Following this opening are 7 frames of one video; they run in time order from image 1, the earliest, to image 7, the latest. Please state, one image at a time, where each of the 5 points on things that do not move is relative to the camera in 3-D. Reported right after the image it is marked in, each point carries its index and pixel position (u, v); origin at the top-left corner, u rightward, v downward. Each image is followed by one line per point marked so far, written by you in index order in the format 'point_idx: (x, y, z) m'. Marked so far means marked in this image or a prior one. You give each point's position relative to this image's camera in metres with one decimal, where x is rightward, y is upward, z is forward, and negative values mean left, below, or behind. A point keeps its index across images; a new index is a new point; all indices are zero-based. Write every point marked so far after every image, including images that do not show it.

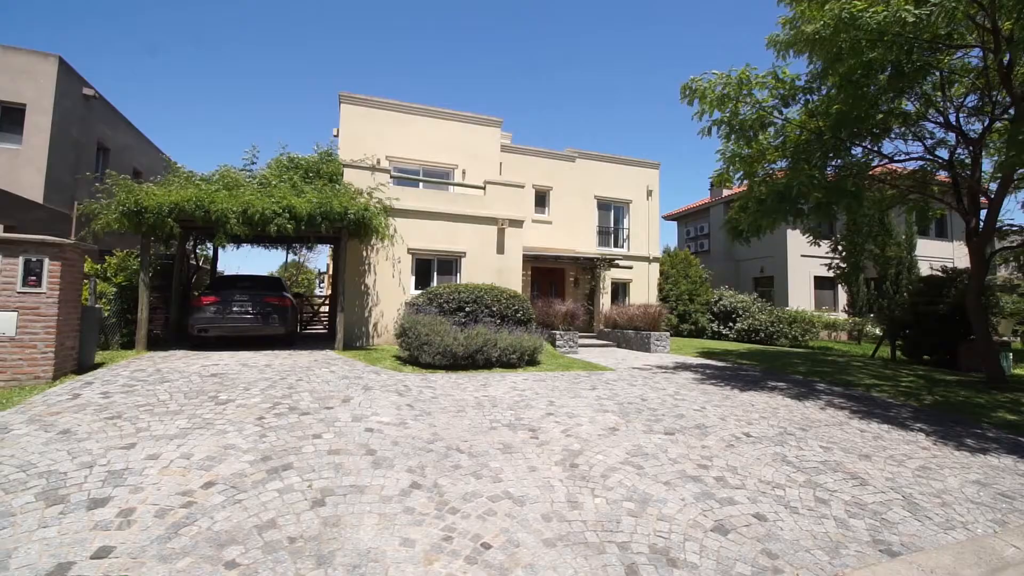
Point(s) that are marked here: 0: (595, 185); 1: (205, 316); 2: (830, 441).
0: (+2.3, +3.1, +16.2) m
1: (-4.8, -0.4, +8.5) m
2: (+4.0, -1.9, +6.9) m
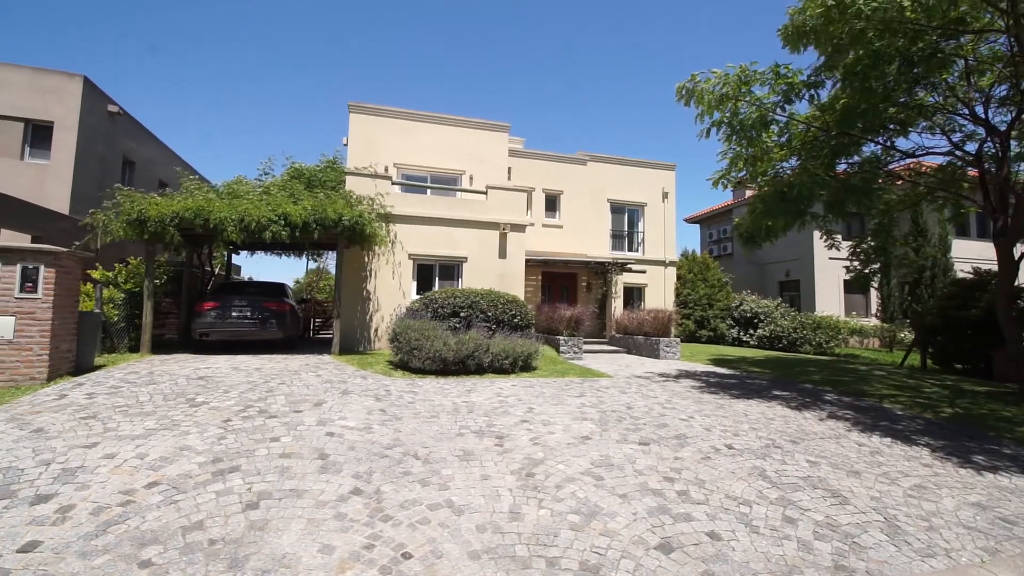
0: (+2.8, +2.9, +16.0) m
1: (-5.0, -0.5, +8.8) m
2: (+3.6, -2.0, +6.4) m
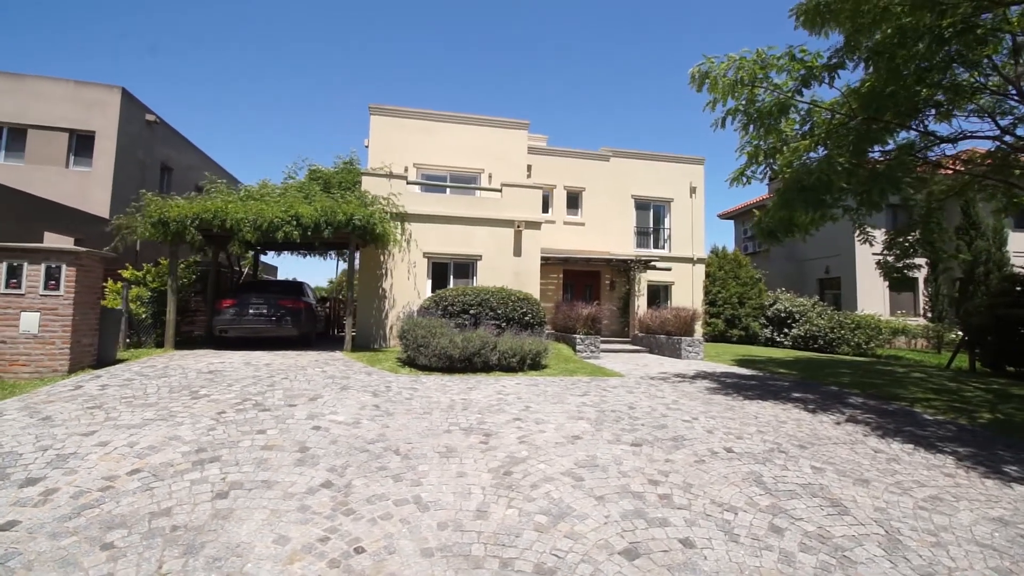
0: (+3.5, +3.0, +15.6) m
1: (-4.9, -0.5, +9.2) m
2: (+3.5, -1.9, +6.0) m
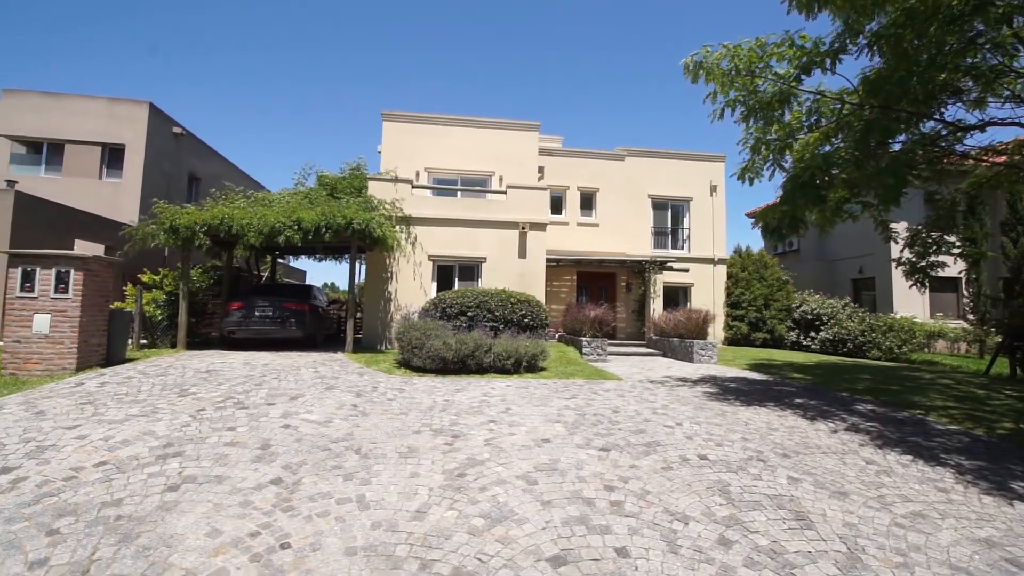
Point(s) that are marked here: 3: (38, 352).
0: (+3.9, +2.9, +15.2) m
1: (-4.9, -0.6, +9.6) m
2: (+3.1, -1.9, +5.7) m
3: (-6.0, -0.8, +7.0) m
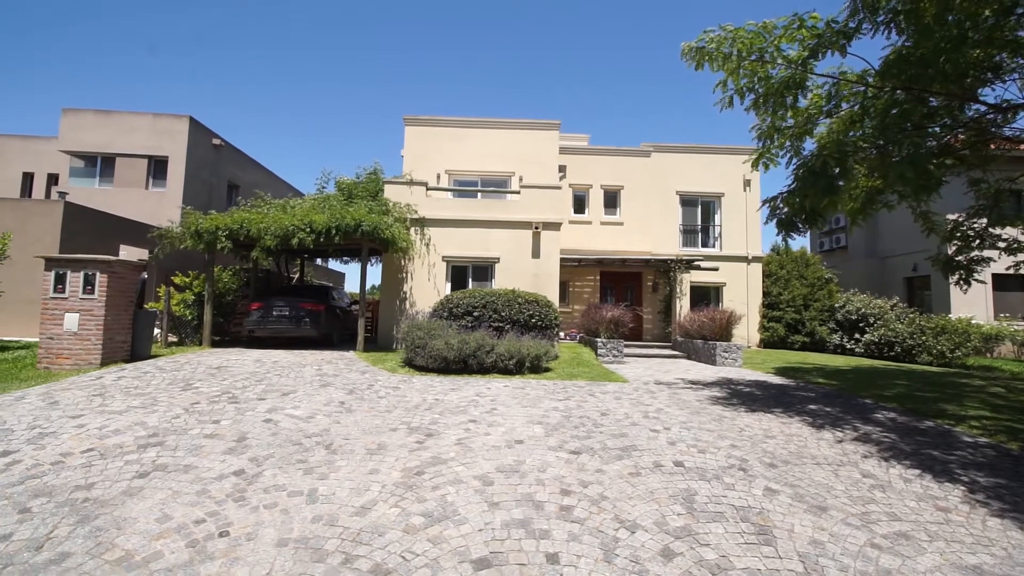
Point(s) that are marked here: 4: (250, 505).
0: (+4.6, +2.9, +14.7) m
1: (-4.8, -0.6, +10.1) m
2: (+2.7, -1.9, +5.3) m
3: (-6.2, -0.8, +7.6) m
4: (-2.2, -1.9, +4.7) m
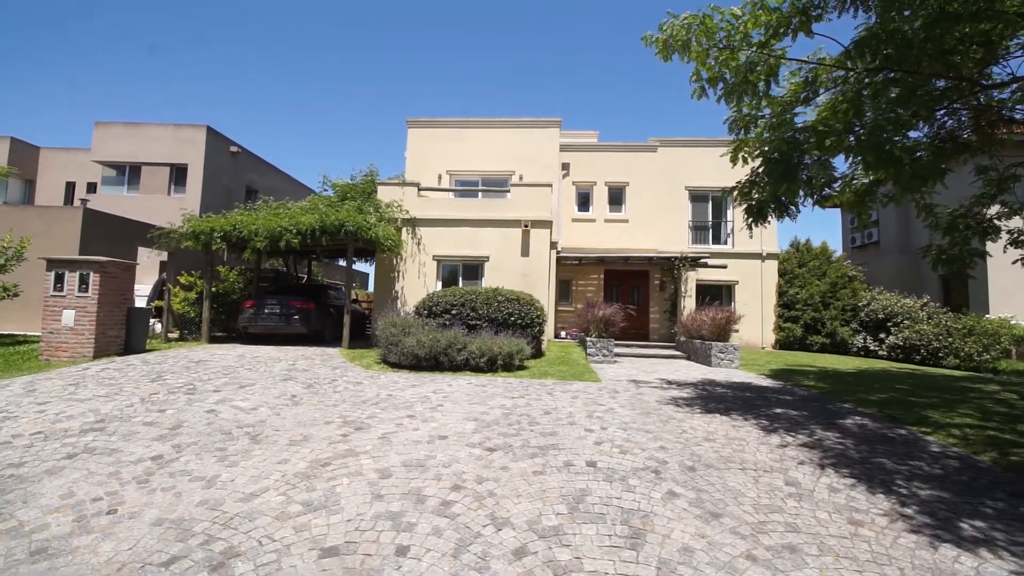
0: (+4.7, +3.0, +14.1) m
1: (-5.2, -0.6, +10.7) m
2: (+1.7, -1.8, +4.9) m
3: (-6.9, -0.8, +8.4) m
4: (-3.3, -1.8, +4.9) m
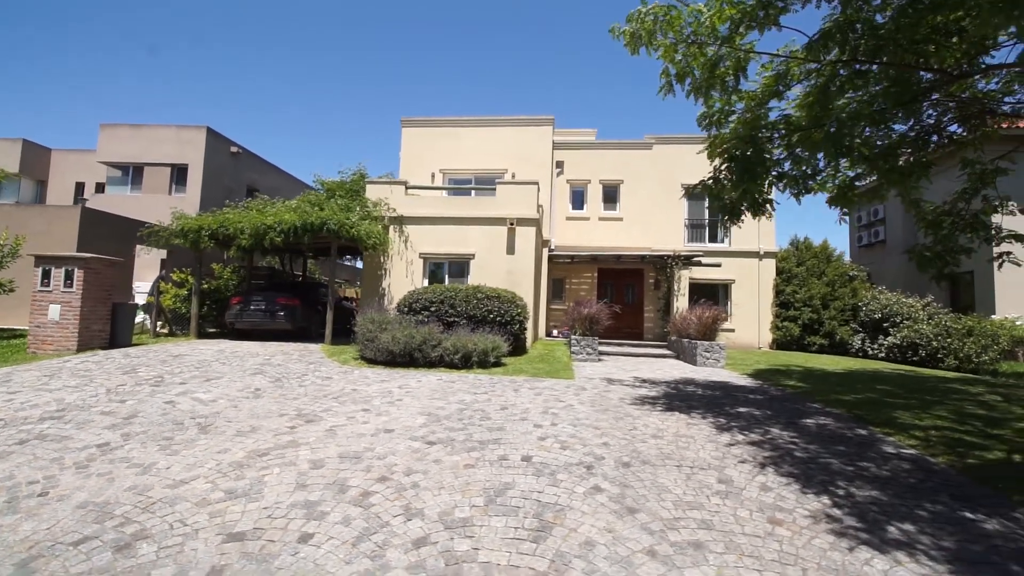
0: (+4.5, +3.0, +13.8) m
1: (-5.5, -0.5, +10.9) m
2: (+1.0, -1.7, +4.8) m
3: (-7.4, -0.8, +8.7) m
4: (-4.0, -1.7, +5.1) m
